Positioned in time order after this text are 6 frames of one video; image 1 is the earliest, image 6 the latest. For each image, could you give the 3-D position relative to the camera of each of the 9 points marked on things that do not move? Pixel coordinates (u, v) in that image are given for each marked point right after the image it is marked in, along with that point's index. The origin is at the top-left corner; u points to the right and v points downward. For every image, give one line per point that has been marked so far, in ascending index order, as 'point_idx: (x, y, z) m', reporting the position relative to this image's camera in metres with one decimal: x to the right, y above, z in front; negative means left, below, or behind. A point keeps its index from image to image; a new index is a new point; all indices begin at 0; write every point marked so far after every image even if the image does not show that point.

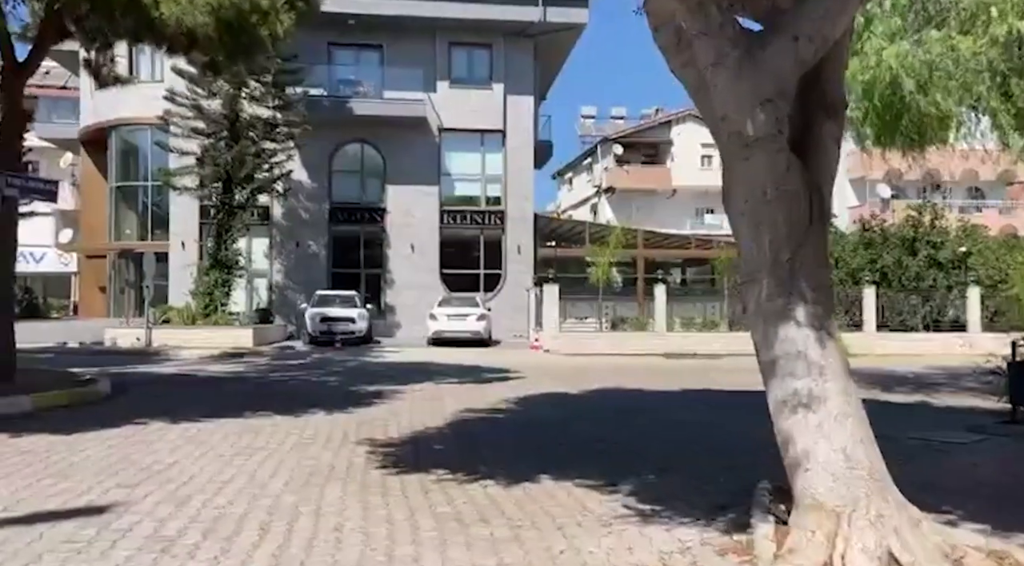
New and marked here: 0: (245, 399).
0: (-4.0, -1.7, +11.8) m
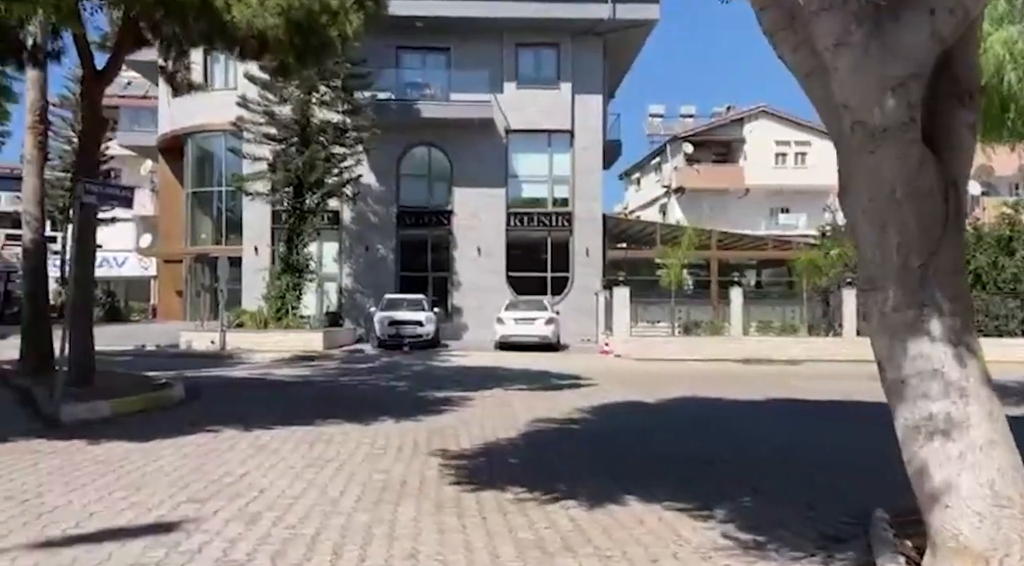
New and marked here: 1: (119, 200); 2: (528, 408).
0: (-2.9, -1.8, +11.6) m
1: (-5.2, +1.1, +10.4) m
2: (+0.3, -1.9, +11.8) m
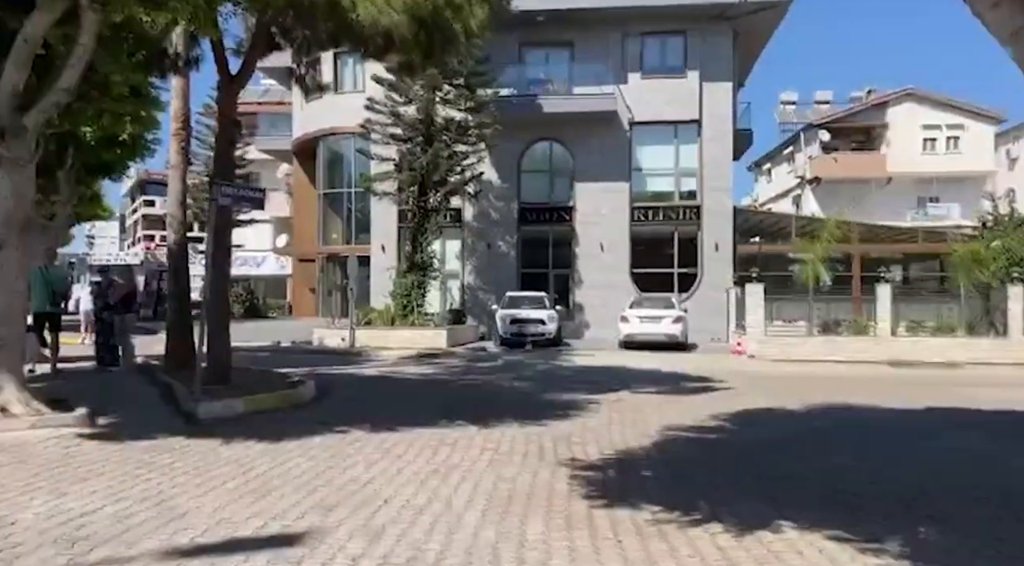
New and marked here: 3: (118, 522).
0: (-1.1, -1.8, +11.5) m
1: (-3.5, +1.1, +10.6) m
2: (+2.1, -1.9, +11.2) m
3: (-2.5, -1.5, +5.0) m
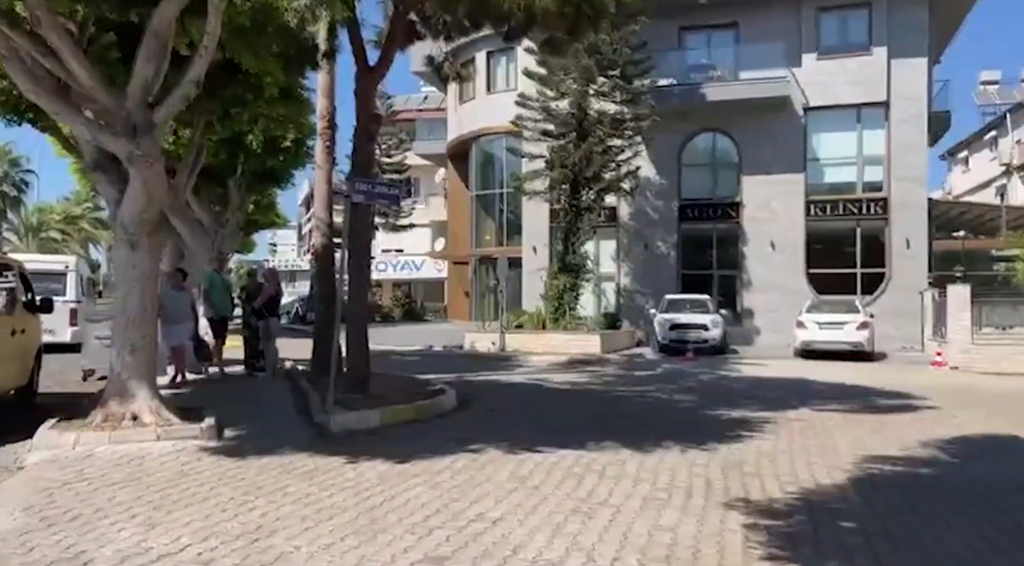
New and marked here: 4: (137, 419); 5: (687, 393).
0: (+1.0, -1.8, +10.3) m
1: (-1.6, +1.1, +9.9) m
2: (+4.1, -1.9, +9.4) m
3: (-1.7, -1.6, +4.3) m
4: (-3.7, -1.3, +7.8) m
5: (+3.2, -2.0, +14.3) m
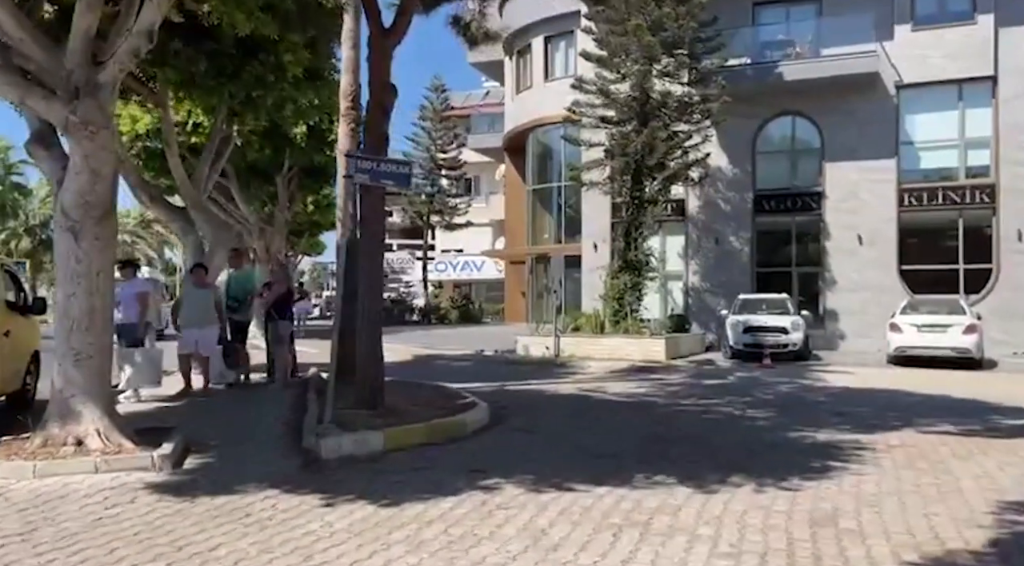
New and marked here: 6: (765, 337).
0: (+1.4, -1.8, +8.5) m
1: (-1.2, +1.1, +8.4) m
2: (+4.4, -1.8, +7.3) m
3: (-1.9, -1.5, +2.7) m
4: (-3.6, -1.3, +6.4) m
5: (+4.0, -2.0, +12.3) m
6: (+6.3, -1.3, +19.5) m
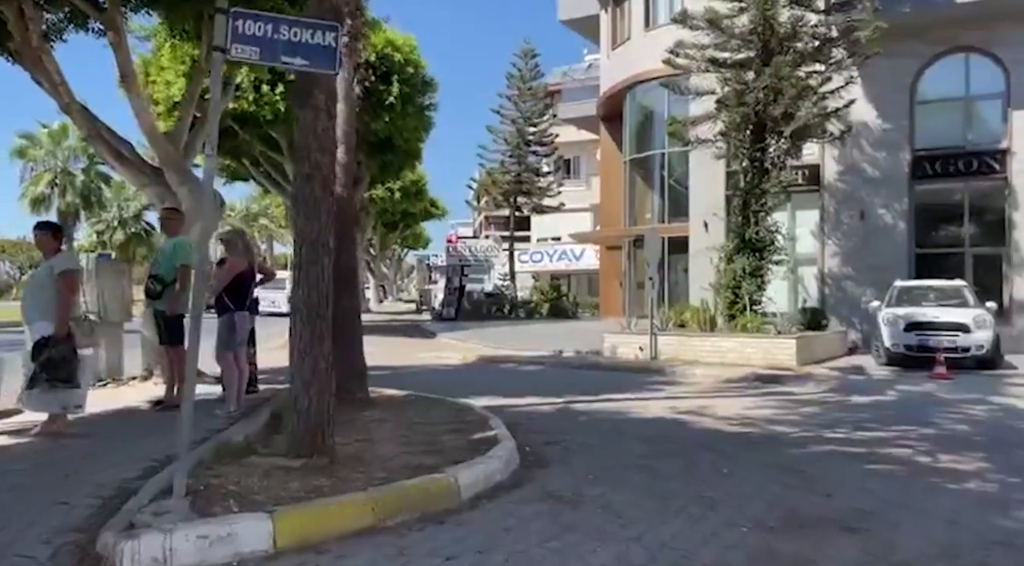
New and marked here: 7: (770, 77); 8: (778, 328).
0: (+1.5, -1.5, +4.5) m
1: (-1.2, +1.3, +4.7) m
2: (+4.2, -1.6, +2.9) m
3: (-2.6, -1.3, -0.7) m
4: (-3.7, -1.1, +3.1) m
5: (+4.5, -1.7, +7.8) m
6: (+7.9, -1.0, +14.6) m
7: (+5.4, +4.2, +16.3) m
8: (+5.7, -0.9, +16.6) m
